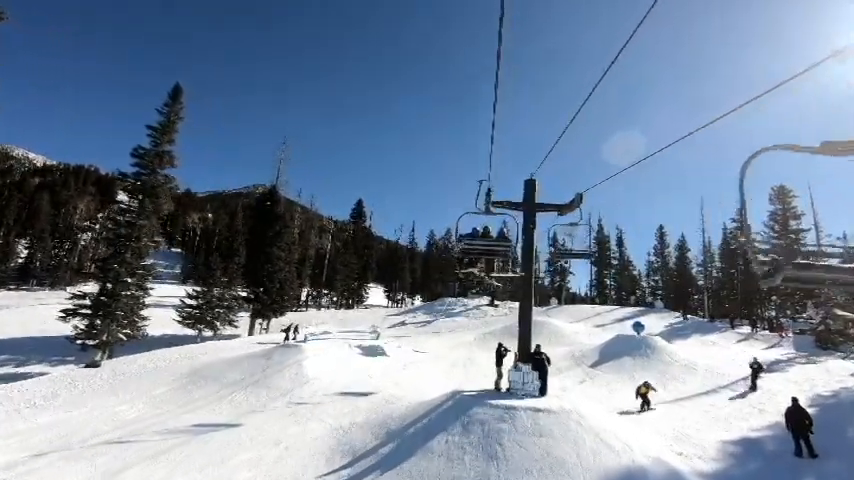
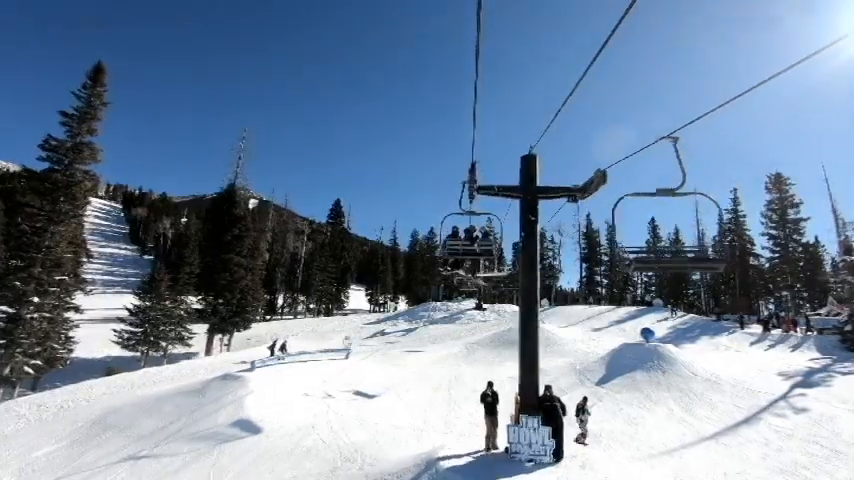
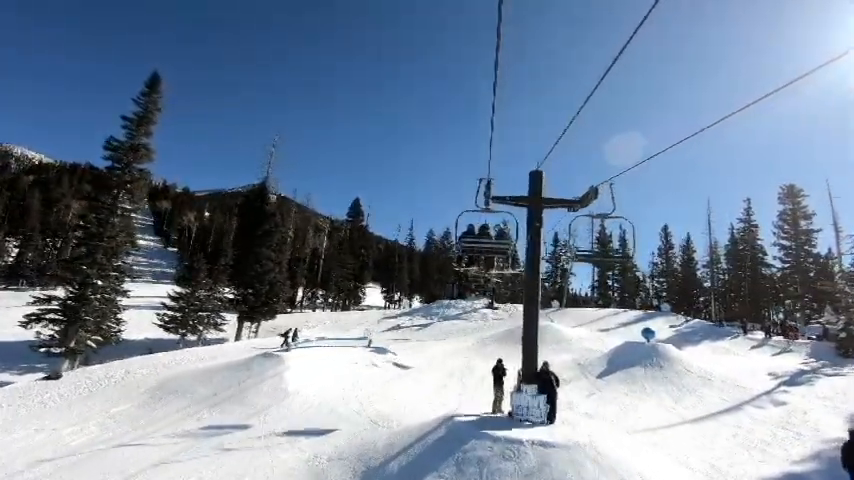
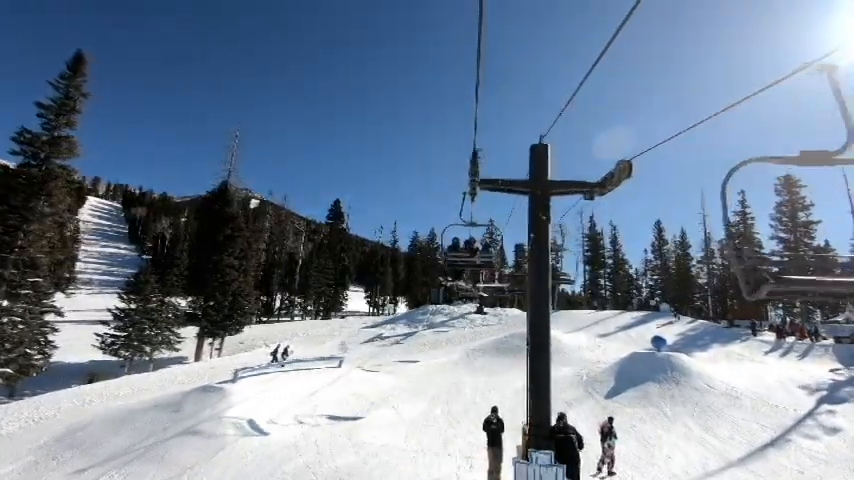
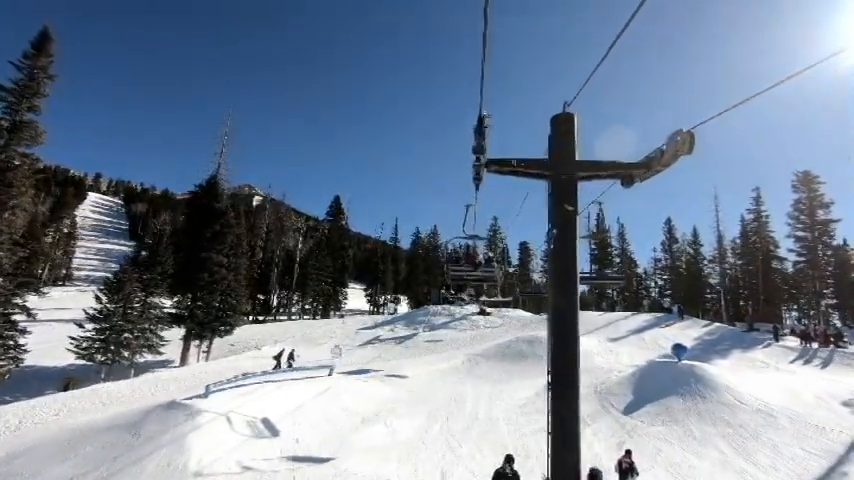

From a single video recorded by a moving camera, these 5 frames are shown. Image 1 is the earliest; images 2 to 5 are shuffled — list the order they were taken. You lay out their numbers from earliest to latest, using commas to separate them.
3, 2, 4, 5
